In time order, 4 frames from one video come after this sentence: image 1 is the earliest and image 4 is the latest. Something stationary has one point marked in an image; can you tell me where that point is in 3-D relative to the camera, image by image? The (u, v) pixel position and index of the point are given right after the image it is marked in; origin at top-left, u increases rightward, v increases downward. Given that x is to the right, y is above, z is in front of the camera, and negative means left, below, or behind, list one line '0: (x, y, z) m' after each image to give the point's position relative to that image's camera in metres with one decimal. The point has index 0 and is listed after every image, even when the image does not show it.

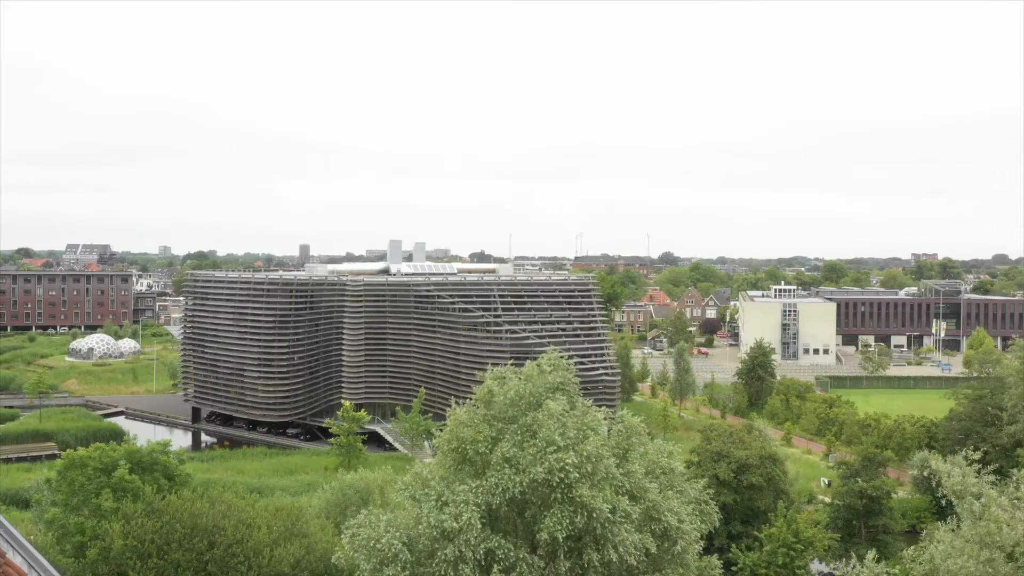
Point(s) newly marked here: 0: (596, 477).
0: (+1.8, -3.9, +16.8) m
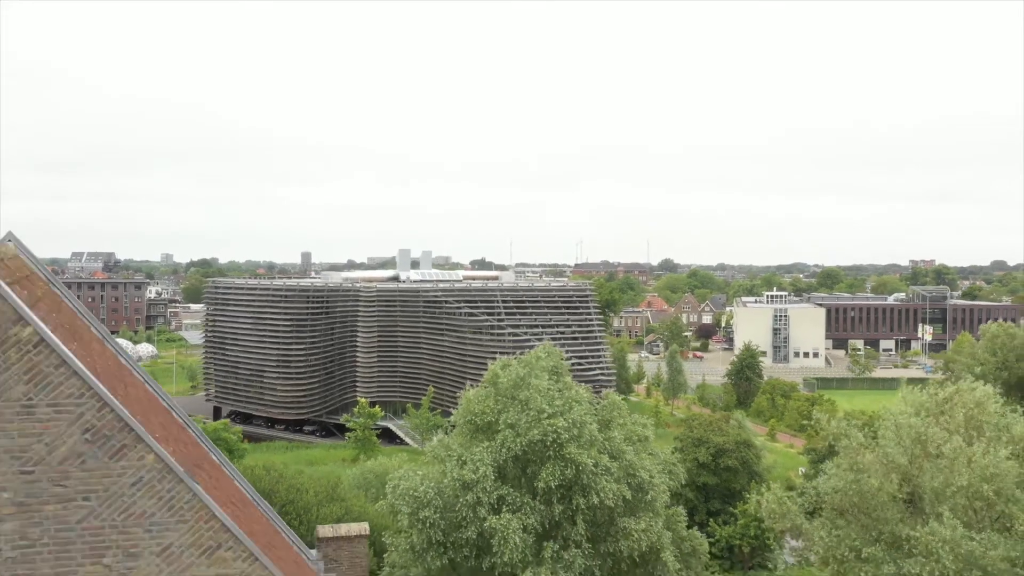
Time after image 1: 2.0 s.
0: (+1.9, -4.0, +21.4) m
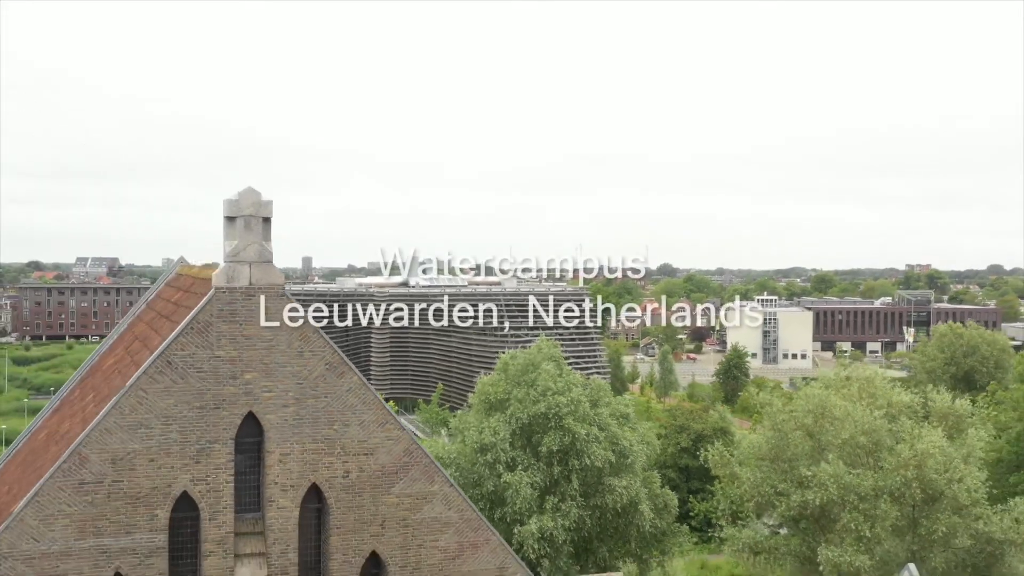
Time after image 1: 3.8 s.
0: (+2.1, -4.2, +26.8) m
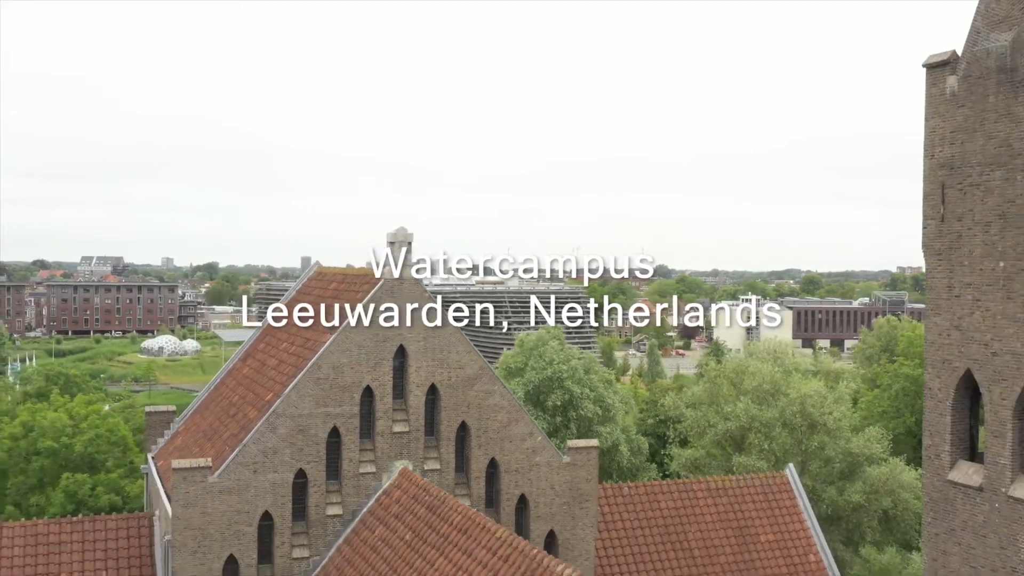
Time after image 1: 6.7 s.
0: (+2.7, -4.0, +36.0) m
